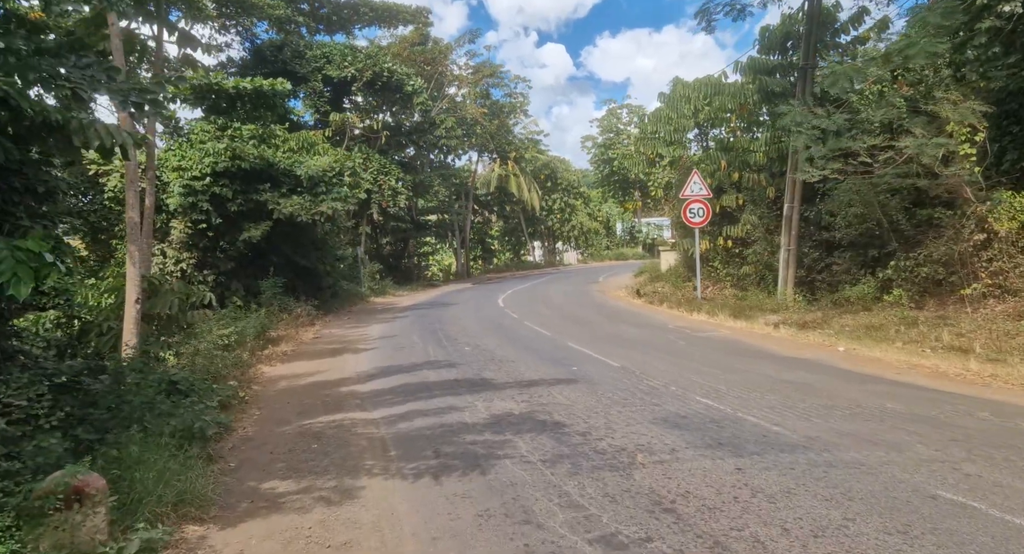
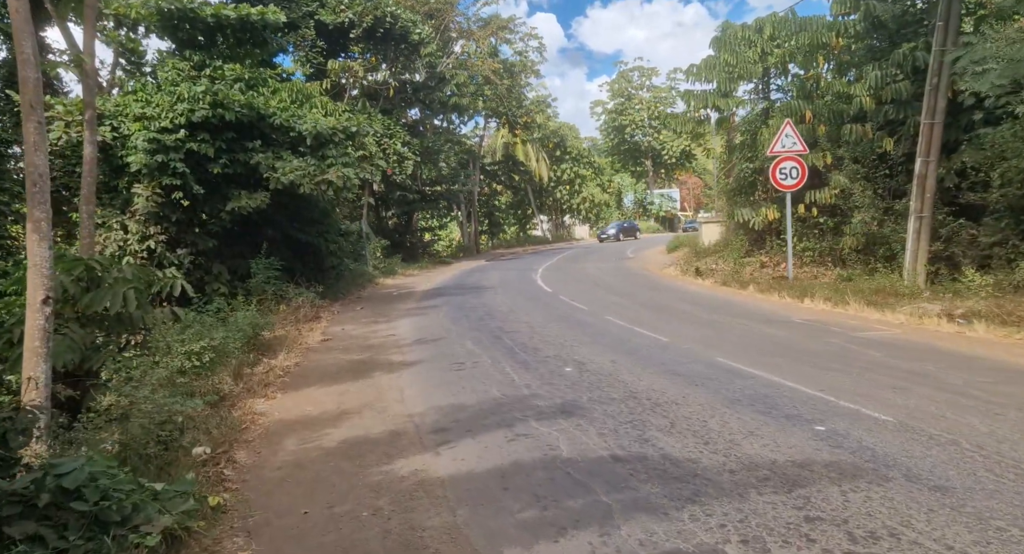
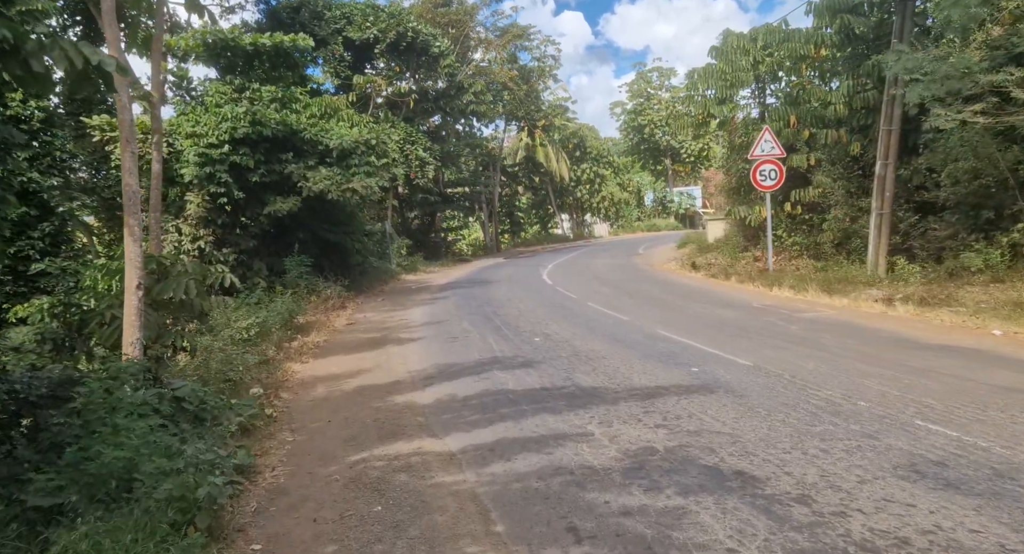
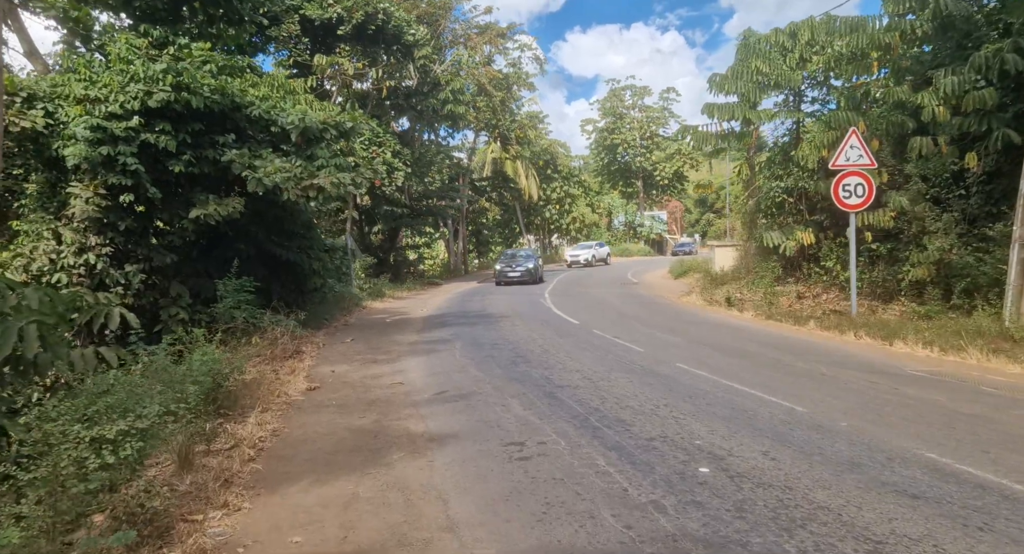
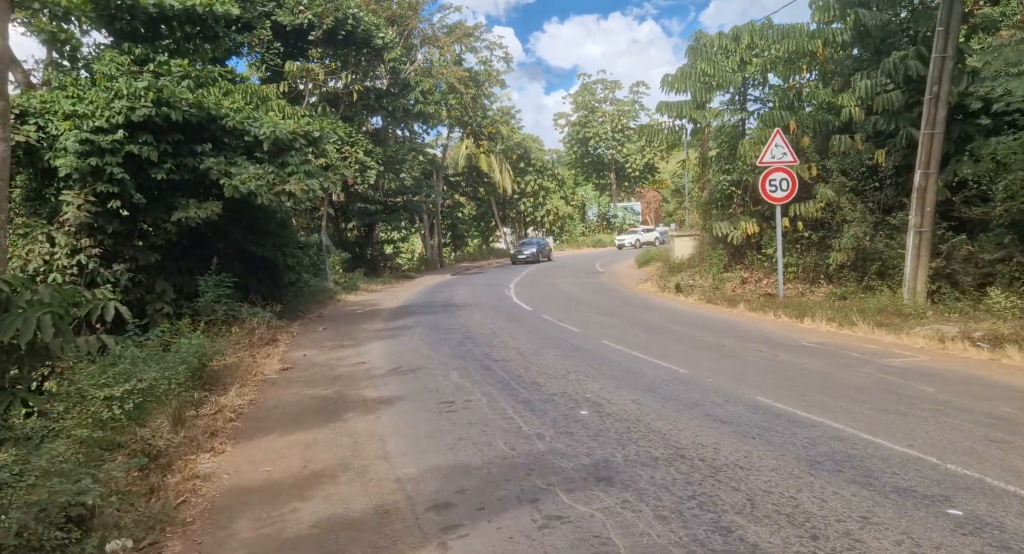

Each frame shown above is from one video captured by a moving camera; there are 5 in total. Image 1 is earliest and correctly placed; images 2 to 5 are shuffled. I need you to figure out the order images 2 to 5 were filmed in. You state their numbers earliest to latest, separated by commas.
3, 2, 5, 4
